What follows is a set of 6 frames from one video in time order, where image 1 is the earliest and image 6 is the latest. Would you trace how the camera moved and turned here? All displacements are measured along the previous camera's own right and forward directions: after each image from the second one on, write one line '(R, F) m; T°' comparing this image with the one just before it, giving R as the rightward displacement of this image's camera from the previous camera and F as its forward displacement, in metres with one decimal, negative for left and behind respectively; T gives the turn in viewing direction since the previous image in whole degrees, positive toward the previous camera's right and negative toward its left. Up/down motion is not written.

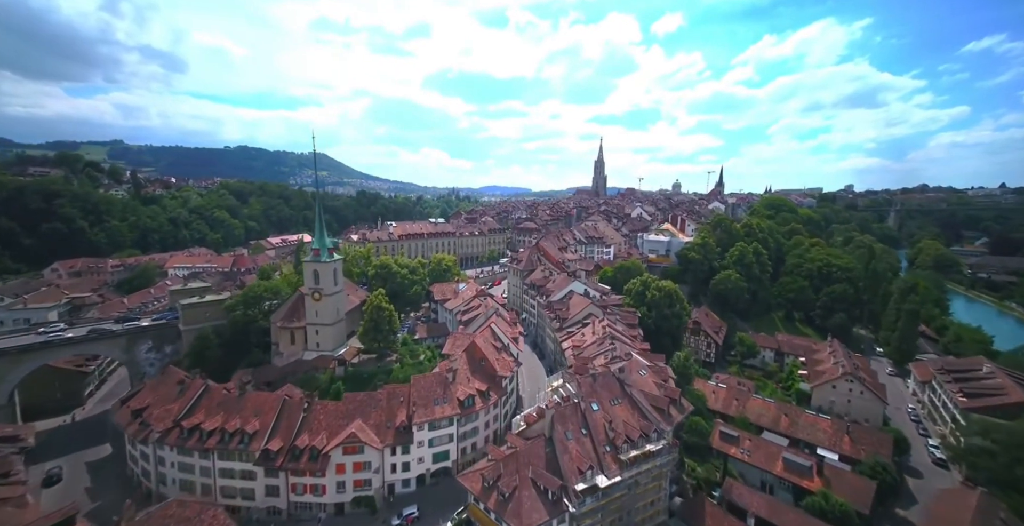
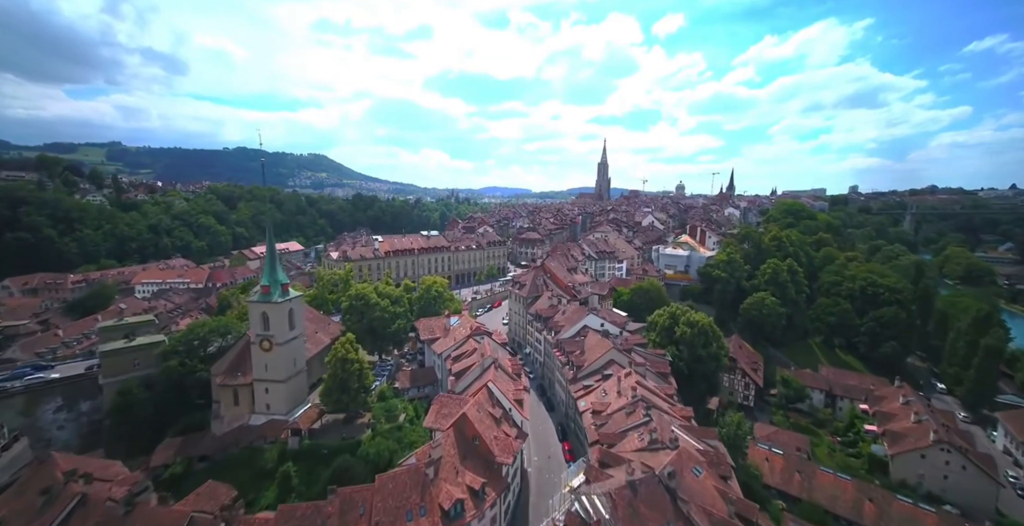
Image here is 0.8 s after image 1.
(-0.1, +7.2) m; 0°
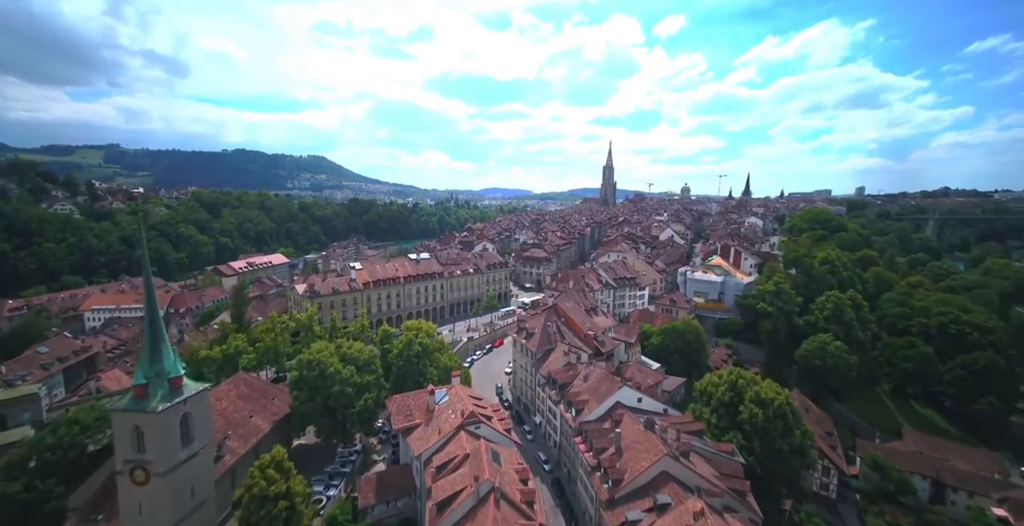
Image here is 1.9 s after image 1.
(-0.3, +9.3) m; 0°
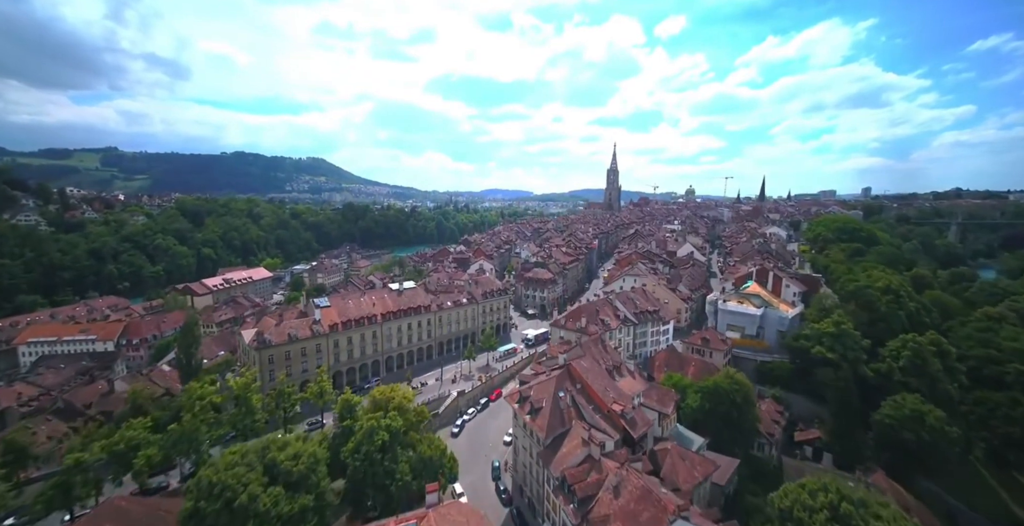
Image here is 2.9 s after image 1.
(+0.1, +8.5) m; 0°
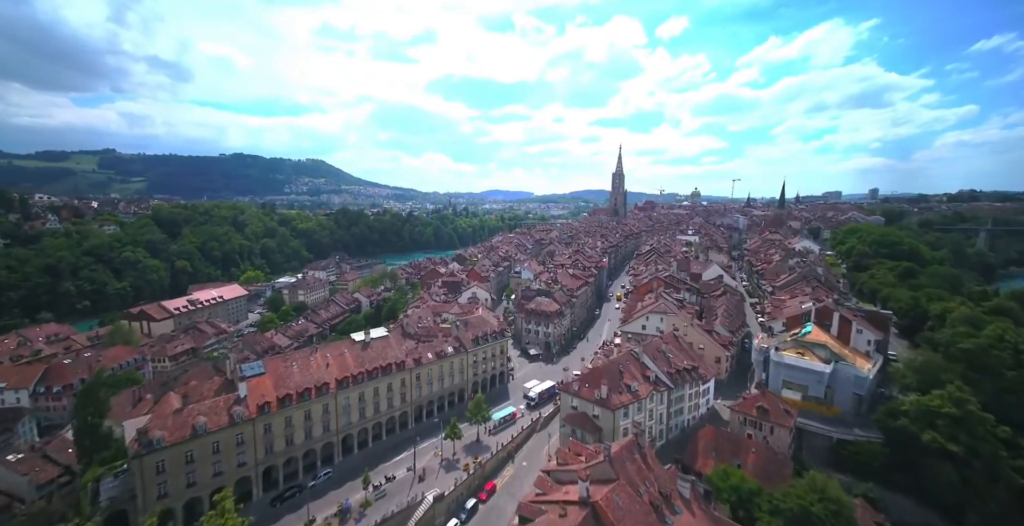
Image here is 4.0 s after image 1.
(+0.3, +10.1) m; 0°
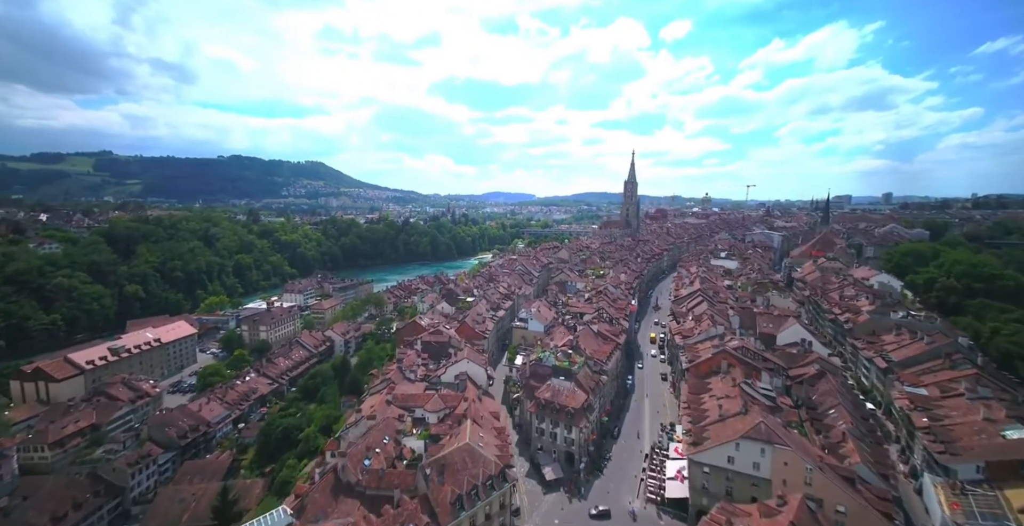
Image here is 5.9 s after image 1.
(-0.3, +17.0) m; 0°
